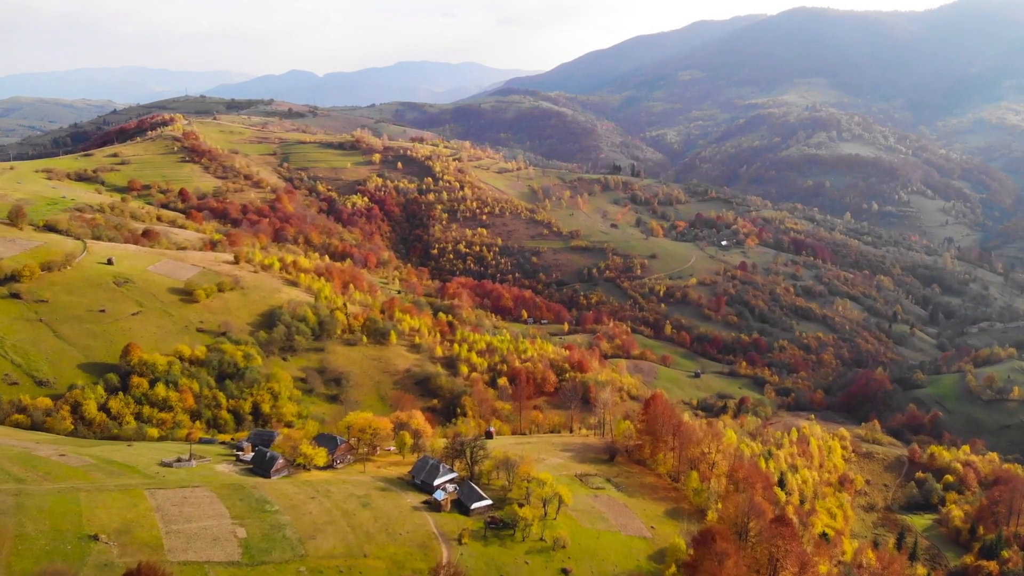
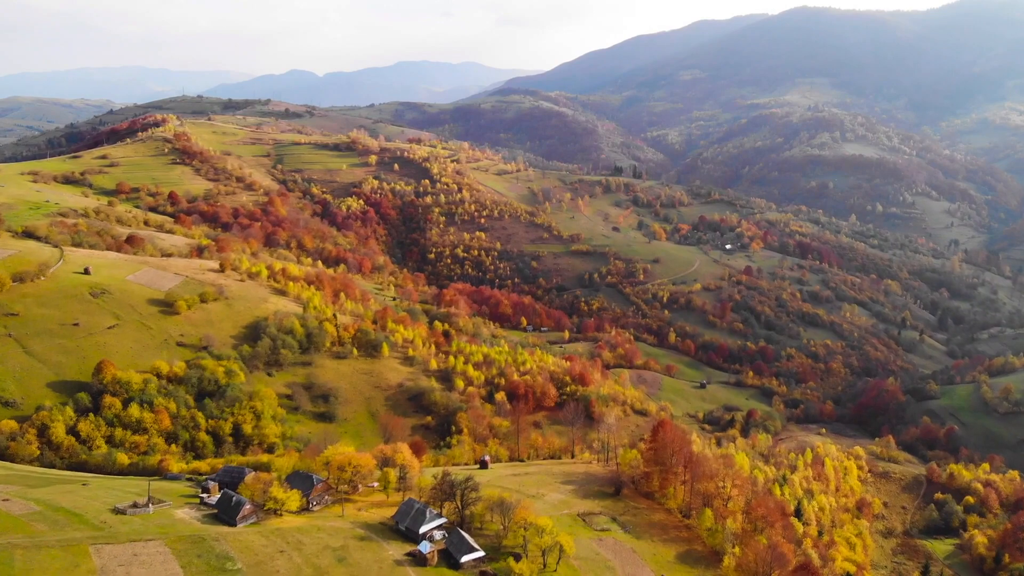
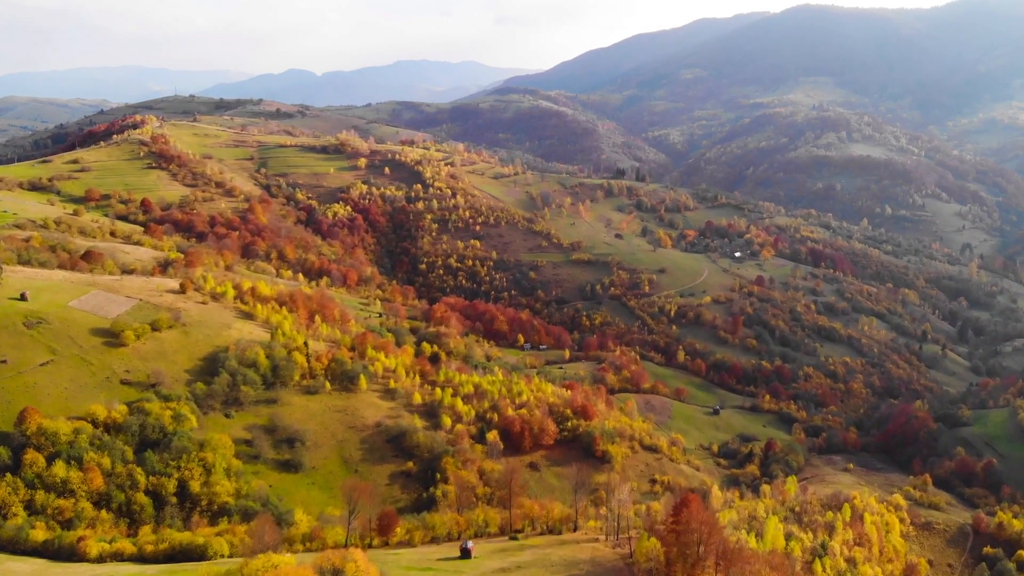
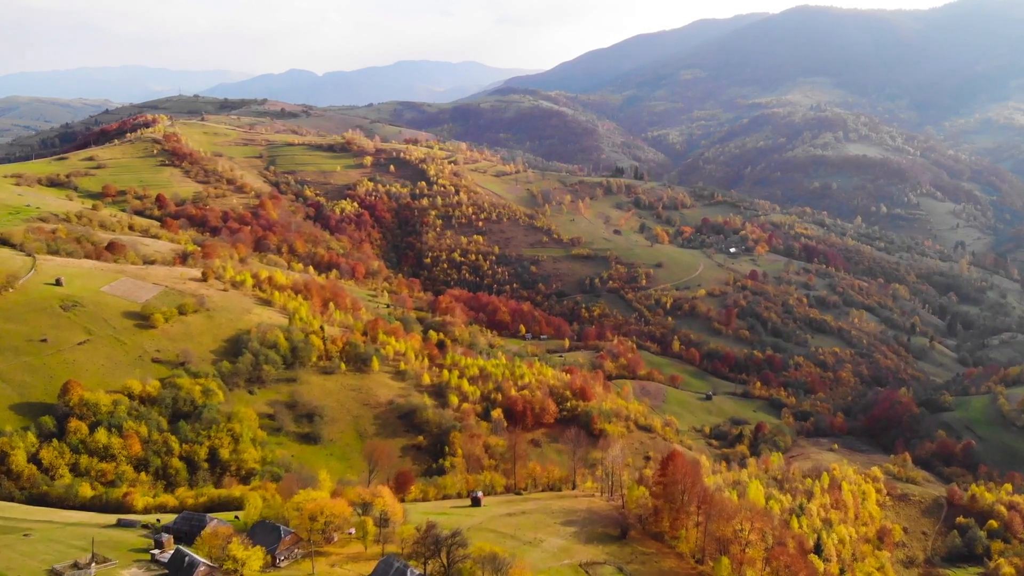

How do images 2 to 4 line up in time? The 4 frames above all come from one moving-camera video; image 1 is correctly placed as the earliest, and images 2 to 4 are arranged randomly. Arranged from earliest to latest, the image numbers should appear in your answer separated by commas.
2, 4, 3
